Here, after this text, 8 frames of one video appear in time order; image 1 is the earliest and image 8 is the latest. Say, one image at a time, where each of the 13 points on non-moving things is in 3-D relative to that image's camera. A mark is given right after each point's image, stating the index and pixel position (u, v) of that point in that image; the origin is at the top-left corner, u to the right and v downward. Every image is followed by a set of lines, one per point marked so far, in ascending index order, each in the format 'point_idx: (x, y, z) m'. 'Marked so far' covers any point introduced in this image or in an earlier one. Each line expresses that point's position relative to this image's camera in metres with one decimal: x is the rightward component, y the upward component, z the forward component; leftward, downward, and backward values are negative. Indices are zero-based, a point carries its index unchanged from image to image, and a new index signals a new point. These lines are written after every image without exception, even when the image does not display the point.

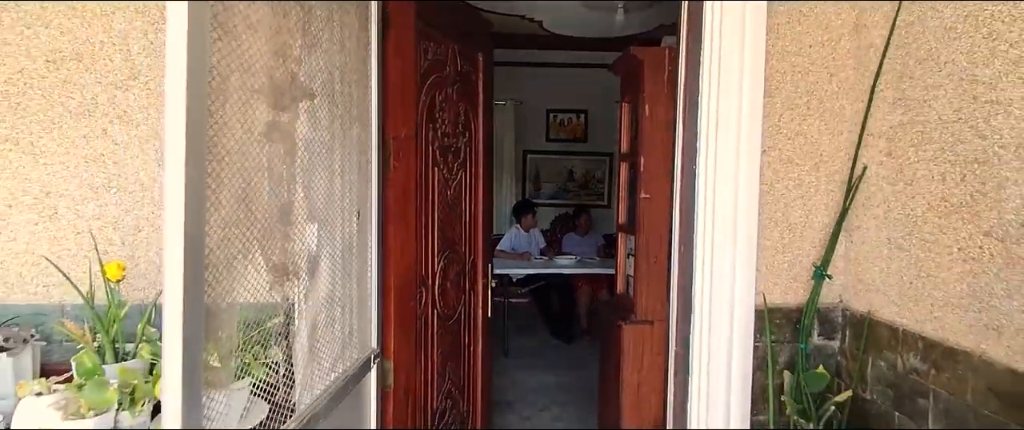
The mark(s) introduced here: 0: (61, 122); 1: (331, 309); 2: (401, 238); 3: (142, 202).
0: (-0.9, +0.2, +1.1) m
1: (-0.3, -0.2, +1.0) m
2: (-0.2, 0.0, +1.3) m
3: (-0.8, 0.0, +1.1) m
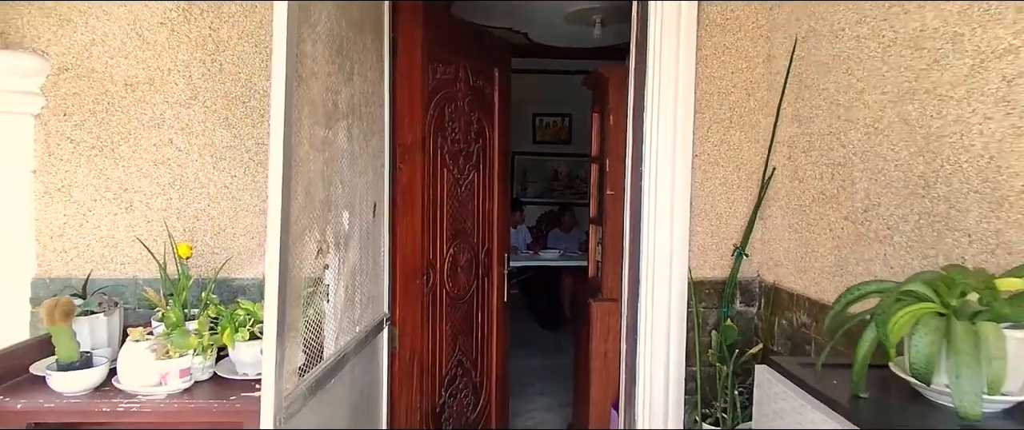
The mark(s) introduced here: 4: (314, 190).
0: (-1.0, +0.2, +1.4) m
1: (-0.4, -0.1, +1.3) m
2: (-0.3, 0.0, +1.6) m
3: (-0.8, +0.1, +1.5) m
4: (-0.4, 0.0, +1.1) m
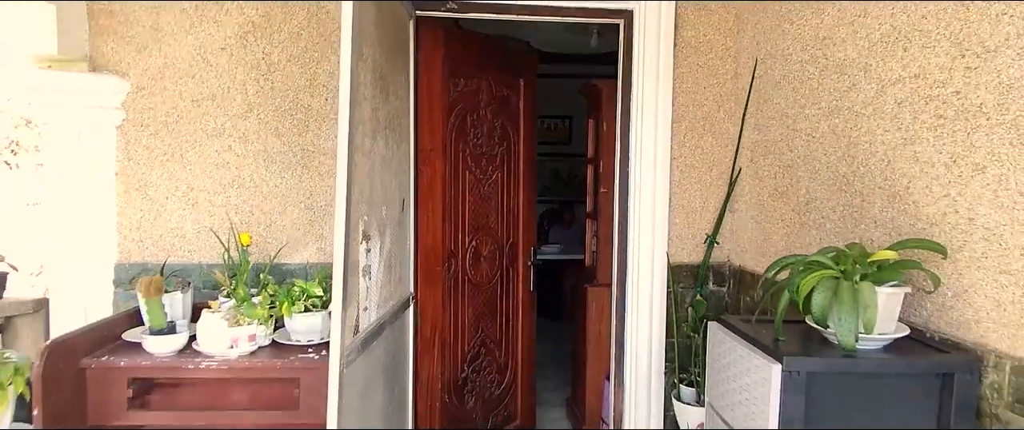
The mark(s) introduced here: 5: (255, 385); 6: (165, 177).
0: (-0.9, +0.2, +1.7) m
1: (-0.3, -0.1, +1.6) m
2: (-0.3, 0.0, +1.9) m
3: (-0.8, +0.1, +1.7) m
4: (-0.4, +0.1, +1.4) m
5: (-0.7, -0.5, +1.5) m
6: (-1.0, +0.1, +1.7) m
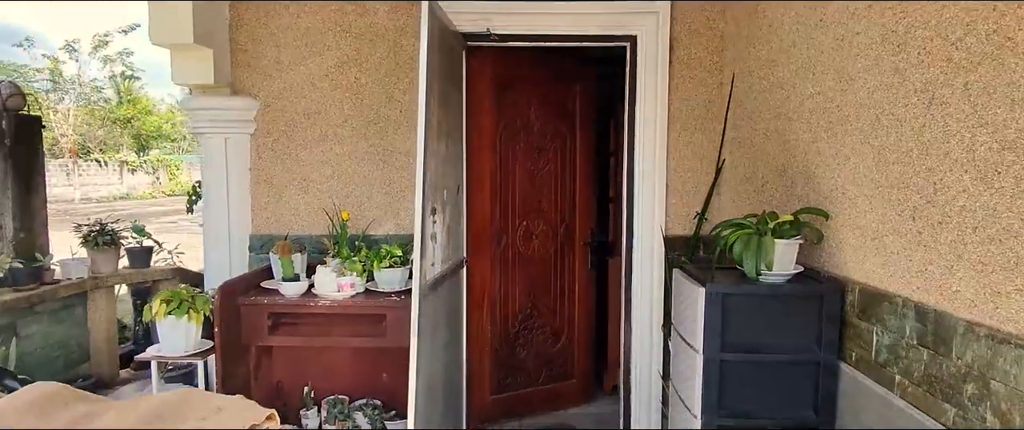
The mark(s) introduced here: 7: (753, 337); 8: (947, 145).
0: (-0.8, +0.3, +2.3) m
1: (-0.2, -0.1, +2.2) m
2: (-0.1, +0.1, +2.5) m
3: (-0.7, +0.1, +2.3) m
4: (-0.3, +0.1, +2.0) m
5: (-0.6, -0.4, +2.1) m
6: (-0.9, +0.2, +2.3) m
7: (+0.6, -0.3, +1.5) m
8: (+0.8, +0.1, +1.0) m
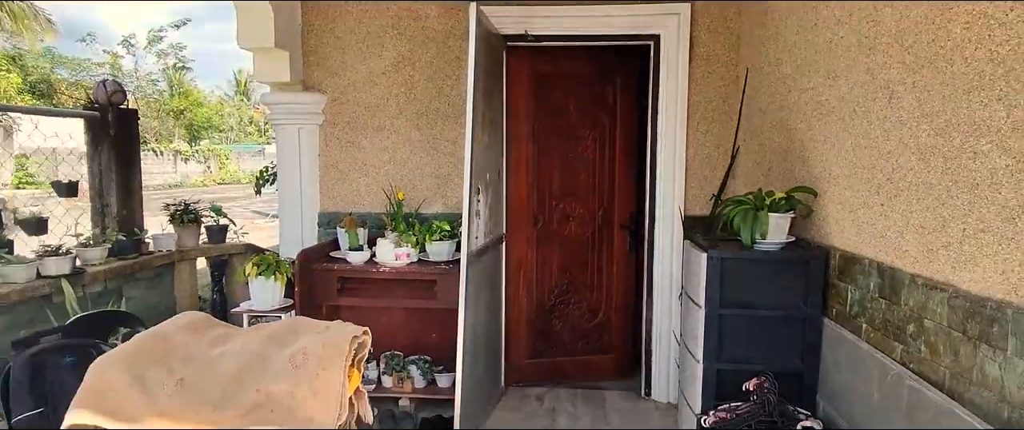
0: (-0.7, +0.4, +2.7) m
1: (-0.1, 0.0, +2.5) m
2: (0.0, +0.2, +2.8) m
3: (-0.5, +0.2, +2.7) m
4: (-0.1, +0.2, +2.3) m
5: (-0.4, -0.3, +2.5) m
6: (-0.8, +0.3, +2.7) m
7: (+0.7, -0.2, +1.7) m
8: (+0.9, +0.2, +1.3) m
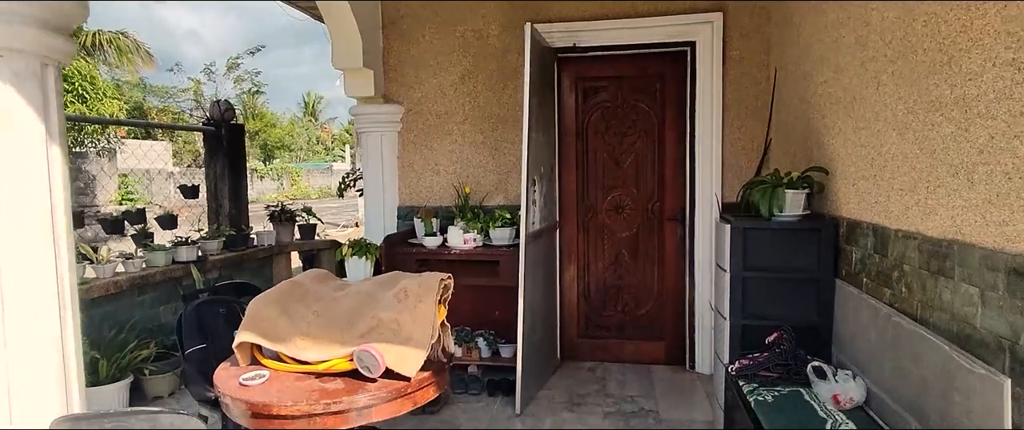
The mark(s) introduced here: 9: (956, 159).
0: (-0.4, +0.4, +3.1) m
1: (+0.2, +0.1, +2.8) m
2: (+0.3, +0.2, +3.1) m
3: (-0.2, +0.3, +3.1) m
4: (+0.1, +0.3, +2.7) m
5: (-0.2, -0.3, +2.8) m
6: (-0.5, +0.3, +3.1) m
7: (+0.9, -0.2, +2.0) m
8: (+1.0, +0.3, +1.5) m
9: (+1.0, +0.1, +1.3) m
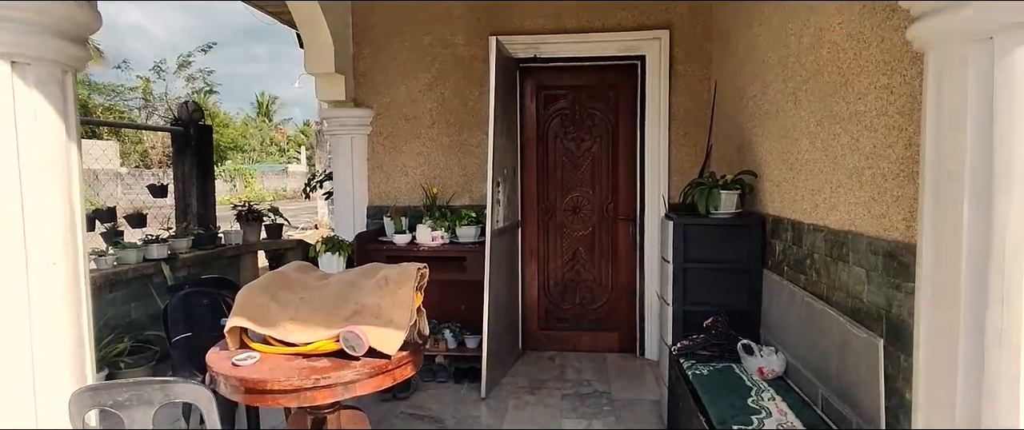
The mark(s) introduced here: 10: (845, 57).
0: (-0.6, +0.4, +3.3) m
1: (0.0, +0.1, +3.0) m
2: (+0.1, +0.2, +3.3) m
3: (-0.4, +0.3, +3.2) m
4: (-0.1, +0.3, +2.9) m
5: (-0.4, -0.3, +3.0) m
6: (-0.7, +0.3, +3.3) m
7: (+0.8, -0.2, +2.3) m
8: (+0.9, +0.3, +1.8) m
9: (+1.0, +0.1, +1.6) m
10: (+0.9, +0.4, +1.6) m
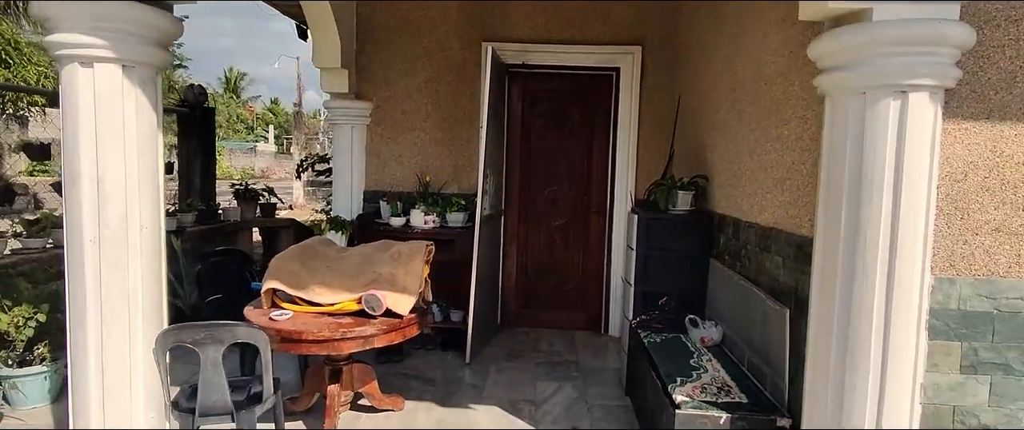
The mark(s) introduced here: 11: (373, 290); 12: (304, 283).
0: (-0.7, +0.5, +3.6) m
1: (-0.1, +0.2, +3.4) m
2: (0.0, +0.3, +3.7) m
3: (-0.5, +0.4, +3.6) m
4: (-0.1, +0.3, +3.2) m
5: (-0.5, -0.2, +3.4) m
6: (-0.8, +0.4, +3.6) m
7: (+0.7, -0.1, +2.7) m
8: (+0.9, +0.3, +2.2) m
9: (+0.9, +0.1, +2.0) m
10: (+0.9, +0.4, +2.0) m
11: (-0.5, -0.3, +2.0) m
12: (-0.8, -0.3, +2.1) m
